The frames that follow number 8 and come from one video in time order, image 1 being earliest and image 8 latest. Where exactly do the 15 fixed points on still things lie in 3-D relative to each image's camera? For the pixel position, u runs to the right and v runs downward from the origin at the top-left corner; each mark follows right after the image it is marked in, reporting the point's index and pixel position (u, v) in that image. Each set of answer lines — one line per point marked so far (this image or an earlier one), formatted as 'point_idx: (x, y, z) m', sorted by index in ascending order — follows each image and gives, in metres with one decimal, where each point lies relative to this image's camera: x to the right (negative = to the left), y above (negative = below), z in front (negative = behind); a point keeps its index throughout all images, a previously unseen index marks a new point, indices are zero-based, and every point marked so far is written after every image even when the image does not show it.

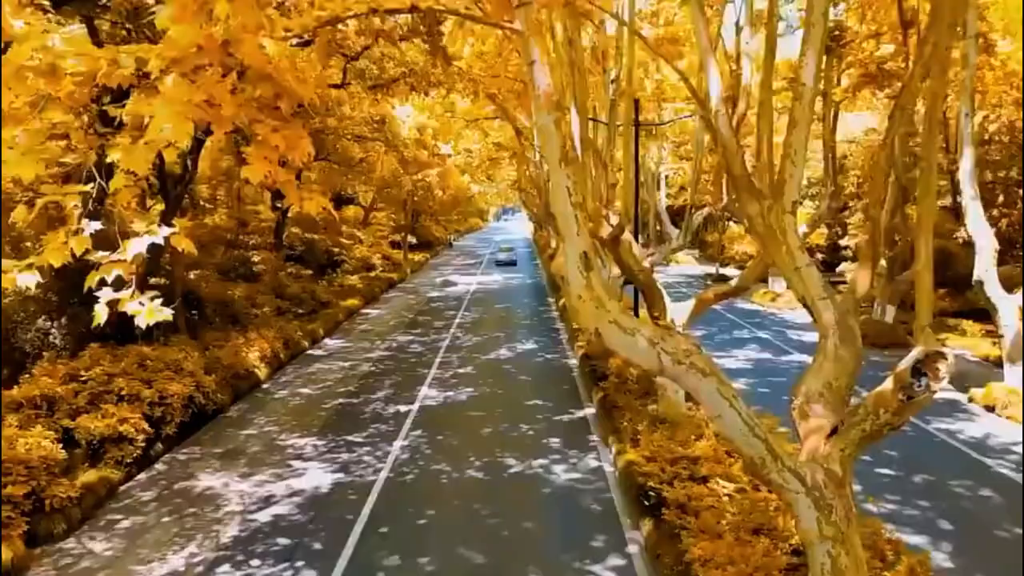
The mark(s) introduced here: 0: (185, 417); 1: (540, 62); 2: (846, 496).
0: (-4.1, -1.6, +9.7) m
1: (+0.1, +1.2, +4.0) m
2: (+1.8, -1.2, +4.3) m
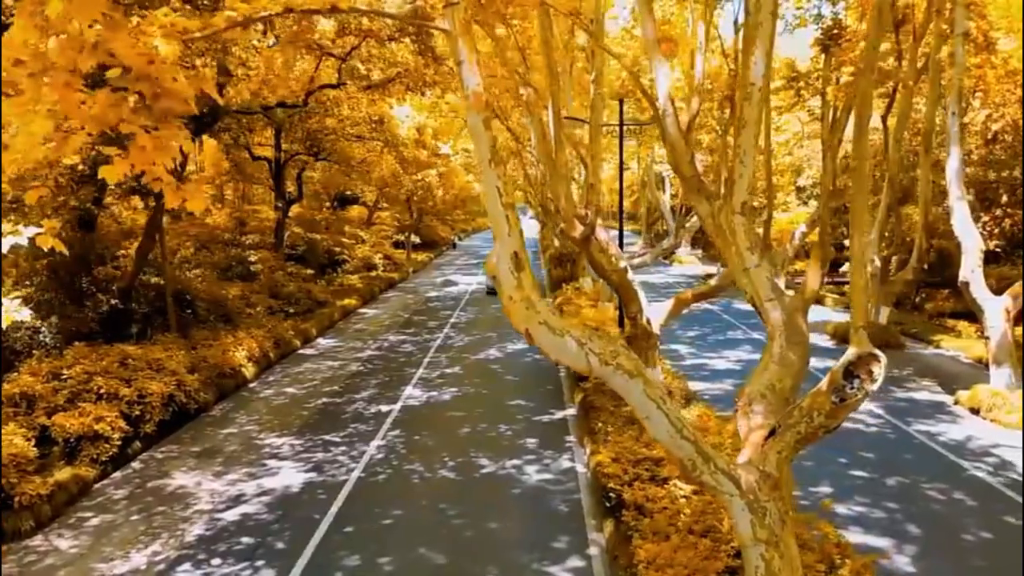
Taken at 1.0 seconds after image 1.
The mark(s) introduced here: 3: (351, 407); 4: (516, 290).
0: (-4.4, -1.6, +9.7) m
1: (-0.2, +1.2, +4.0) m
2: (+1.5, -1.2, +4.3) m
3: (-2.3, -1.7, +11.1) m
4: (0.0, 0.0, +4.0) m
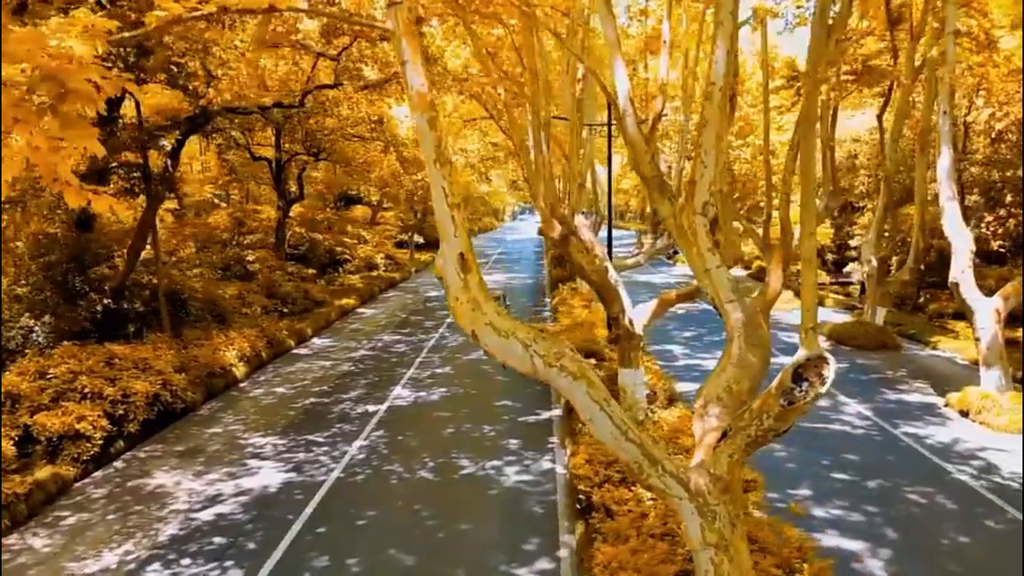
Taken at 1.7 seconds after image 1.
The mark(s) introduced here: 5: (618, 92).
0: (-4.6, -1.6, +9.8) m
1: (-0.5, +1.1, +3.9) m
2: (+1.2, -1.2, +4.2) m
3: (-2.5, -1.7, +11.1) m
4: (-0.3, 0.0, +4.0) m
5: (+0.7, +1.3, +5.1) m
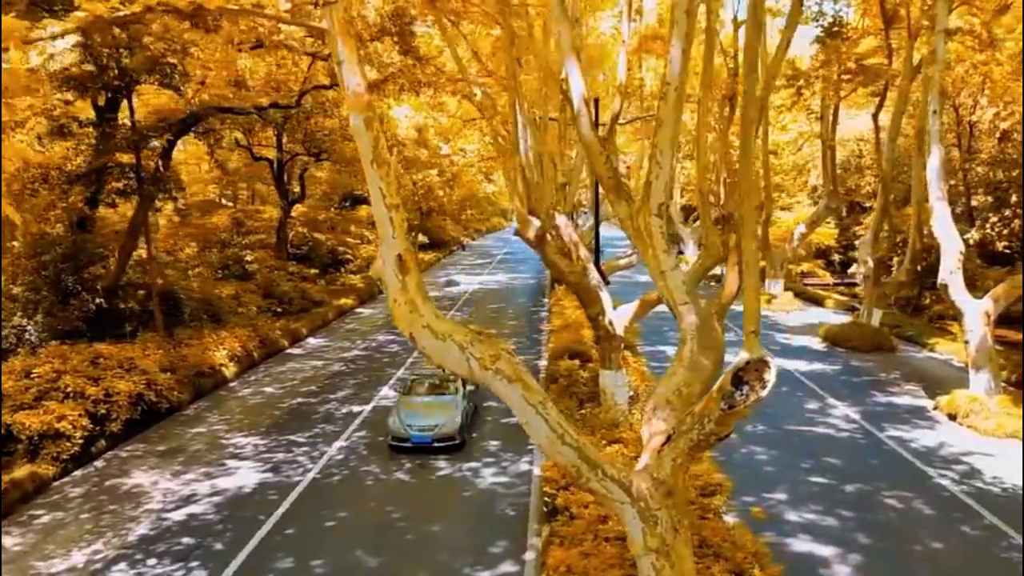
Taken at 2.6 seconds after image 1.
0: (-4.8, -1.6, +9.8) m
1: (-0.8, +1.1, +3.9) m
2: (+0.9, -1.2, +4.2) m
3: (-2.7, -1.7, +11.1) m
4: (-0.6, 0.0, +4.0) m
5: (+0.4, +1.3, +5.1) m
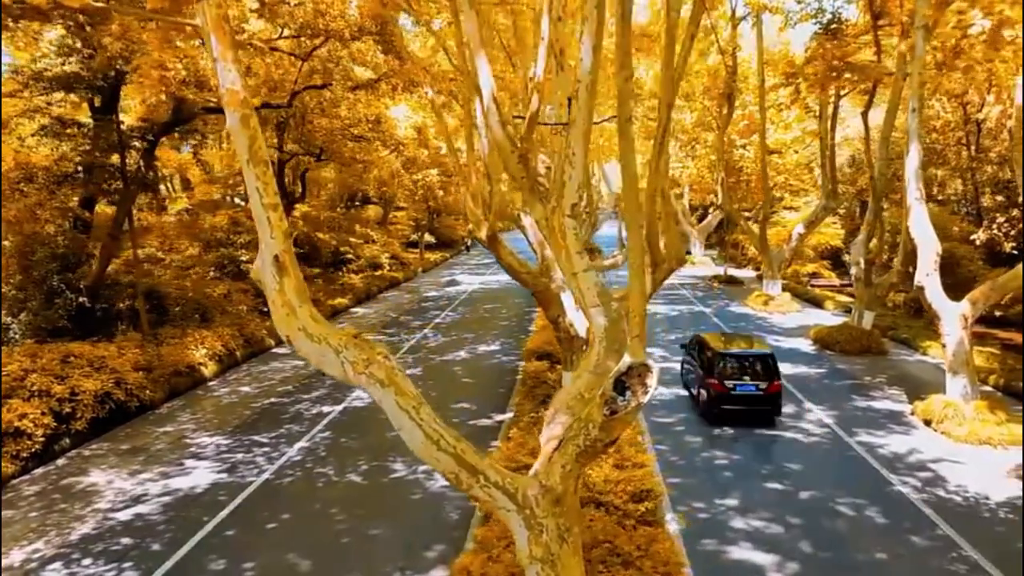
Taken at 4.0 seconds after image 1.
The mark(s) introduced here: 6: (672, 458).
0: (-5.3, -1.6, +9.8) m
1: (-1.4, +1.1, +3.9) m
2: (+0.3, -1.2, +4.0) m
3: (-3.1, -1.7, +11.1) m
4: (-1.2, 0.0, +3.9) m
5: (-0.2, +1.3, +5.0) m
6: (+1.8, -1.9, +8.6) m
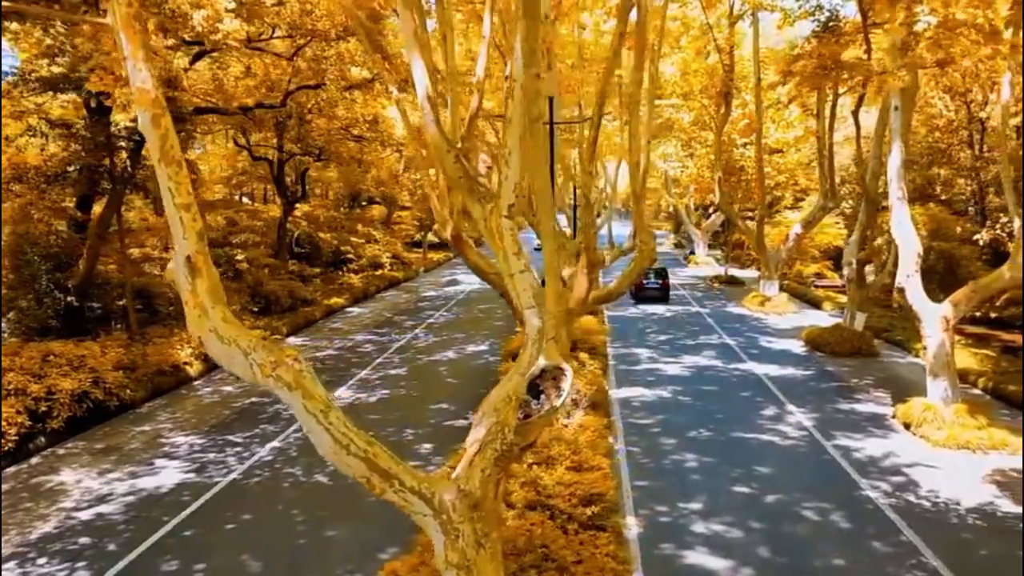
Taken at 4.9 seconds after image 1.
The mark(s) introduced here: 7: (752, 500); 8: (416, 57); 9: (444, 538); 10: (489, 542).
0: (-5.6, -1.6, +9.9) m
1: (-1.9, +1.1, +3.8) m
2: (-0.2, -1.2, +4.0) m
3: (-3.4, -1.7, +11.1) m
4: (-1.6, 0.0, +3.8) m
5: (-0.6, +1.3, +4.9) m
6: (+1.4, -1.9, +8.5) m
7: (+2.3, -2.0, +7.4) m
8: (-0.6, +1.5, +5.0) m
9: (-0.4, -1.3, +3.9) m
10: (-0.1, -1.3, +4.0) m
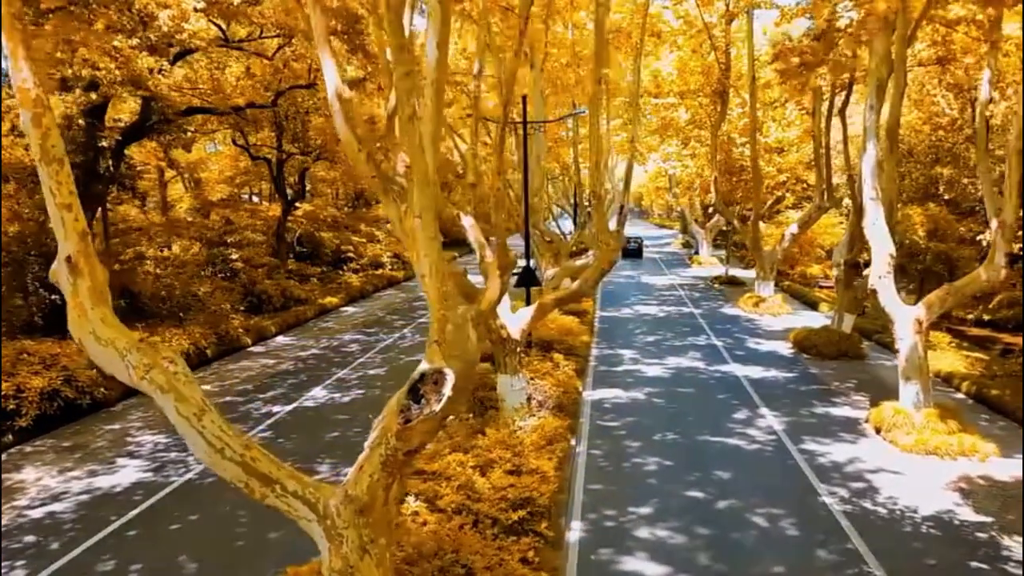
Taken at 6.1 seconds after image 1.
0: (-6.0, -1.6, +10.0) m
1: (-2.4, +1.1, +3.8) m
2: (-0.7, -1.2, +3.9) m
3: (-3.8, -1.7, +11.1) m
4: (-2.2, 0.0, +3.8) m
5: (-1.1, +1.3, +4.8) m
6: (+1.0, -1.9, +8.4) m
7: (+1.8, -2.1, +7.3) m
8: (-1.1, +1.5, +4.9) m
9: (-0.9, -1.3, +3.9) m
10: (-0.7, -1.3, +4.0) m
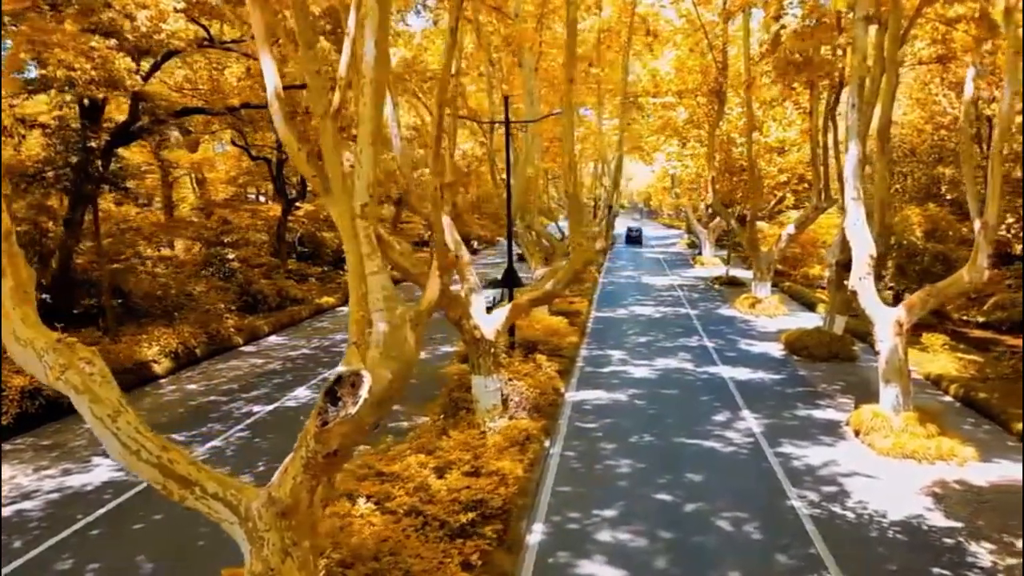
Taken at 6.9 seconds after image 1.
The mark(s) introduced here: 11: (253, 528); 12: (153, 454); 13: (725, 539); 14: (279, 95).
0: (-6.3, -1.6, +10.0) m
1: (-2.8, +1.1, +3.8) m
2: (-1.1, -1.2, +3.9) m
3: (-4.1, -1.7, +11.1) m
4: (-2.6, 0.0, +3.8) m
5: (-1.5, +1.3, +4.8) m
6: (+0.7, -1.9, +8.4) m
7: (+1.5, -2.1, +7.2) m
8: (-1.5, +1.5, +4.9) m
9: (-1.3, -1.3, +3.8) m
10: (-1.1, -1.3, +3.9) m
11: (-1.3, -1.2, +3.8) m
12: (-1.7, -0.8, +3.7) m
13: (+1.8, -2.1, +6.6) m
14: (-1.4, +1.2, +4.8) m
